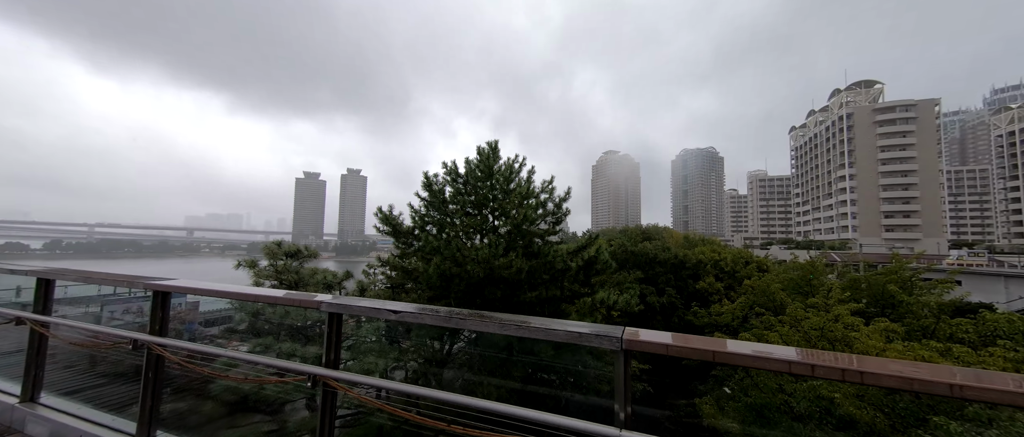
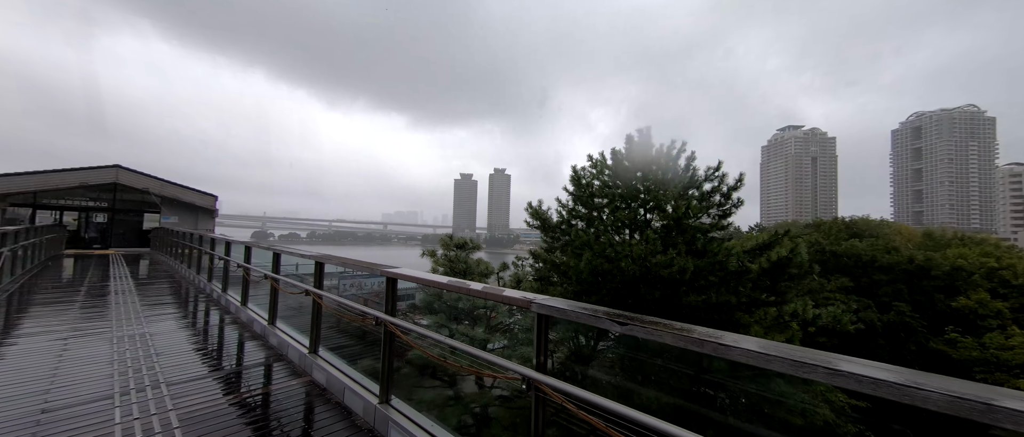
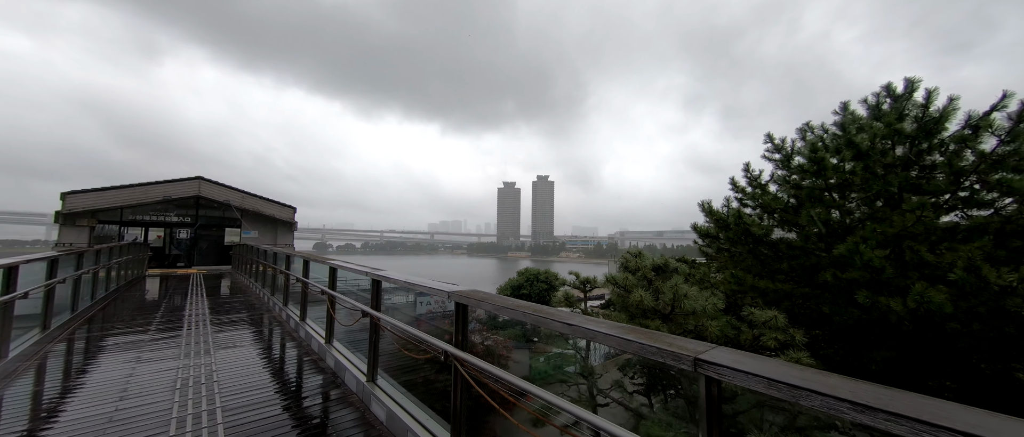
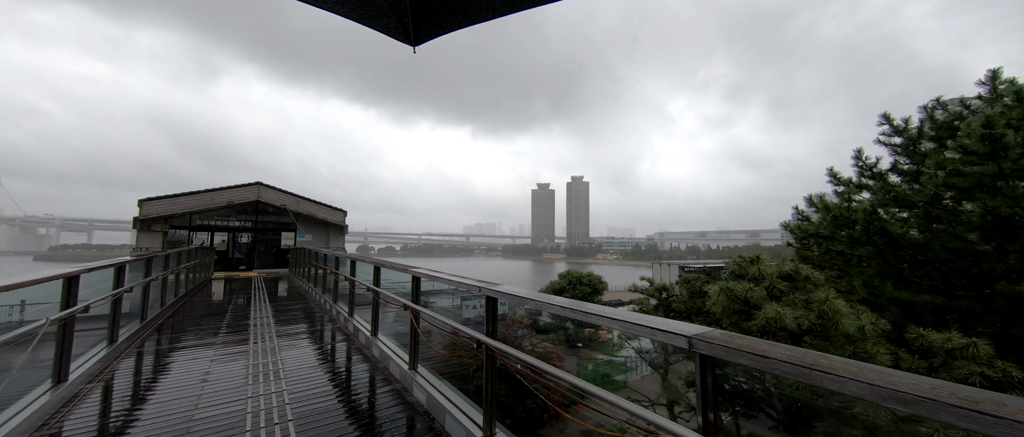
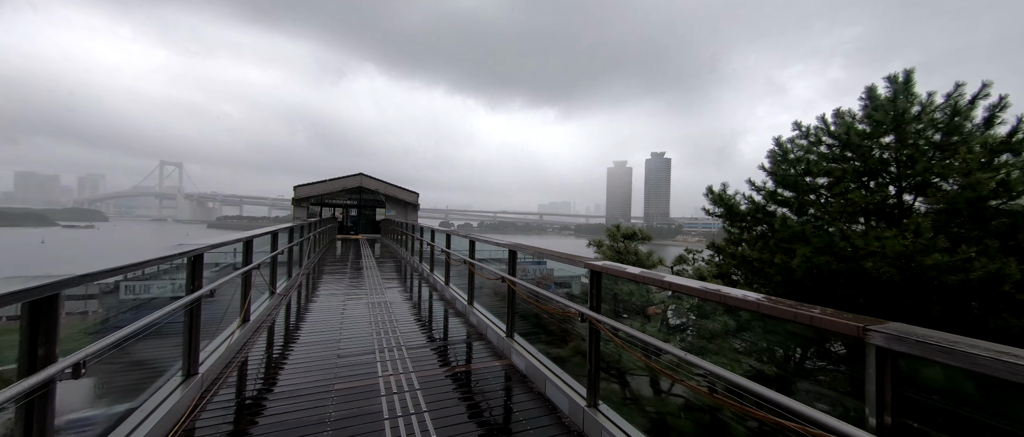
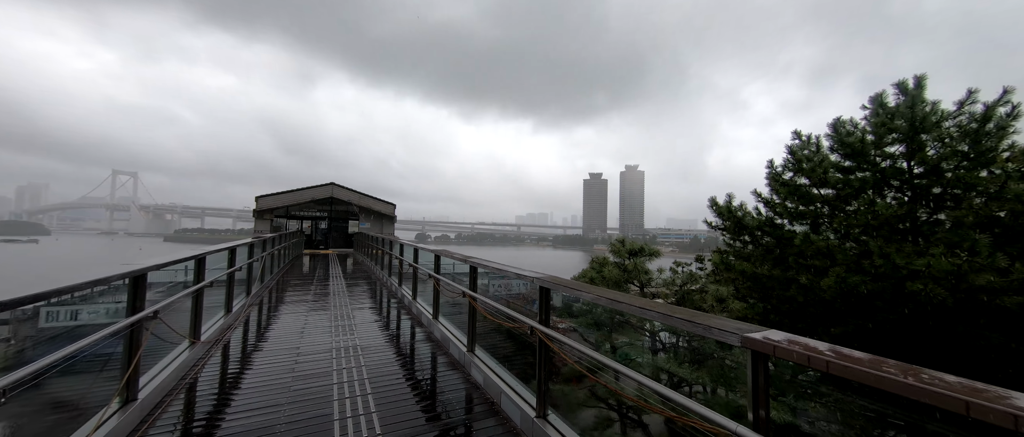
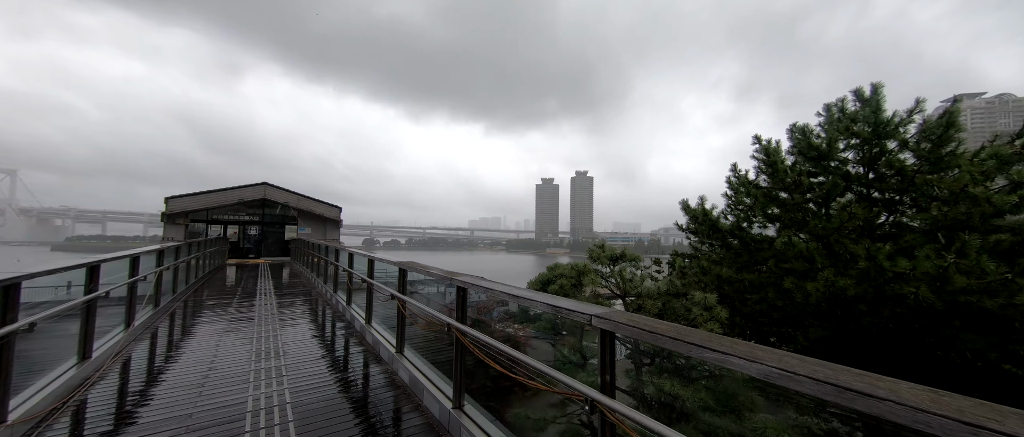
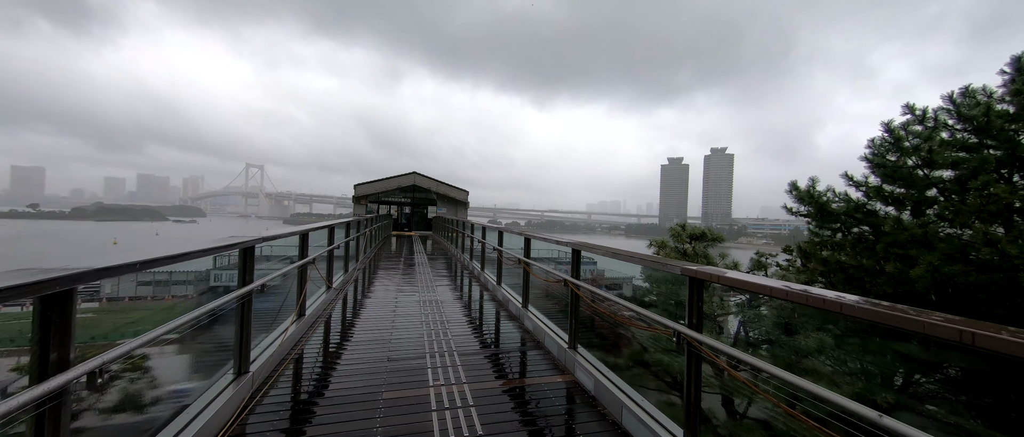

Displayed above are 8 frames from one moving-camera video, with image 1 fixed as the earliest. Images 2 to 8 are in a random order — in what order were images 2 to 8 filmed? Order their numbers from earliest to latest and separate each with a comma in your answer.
2, 5, 8, 6, 7, 3, 4
